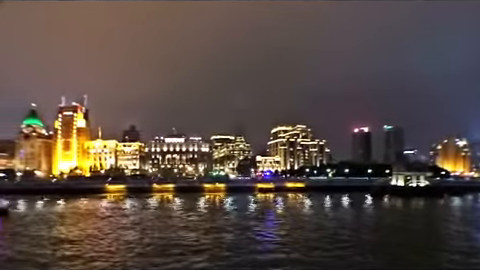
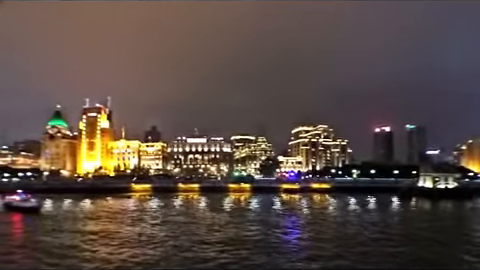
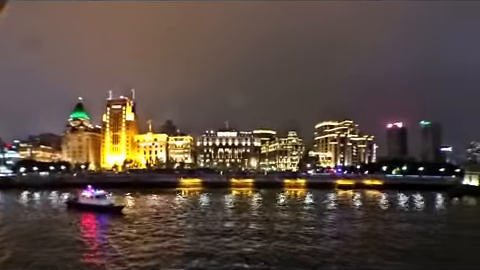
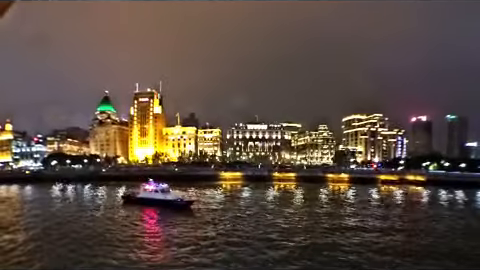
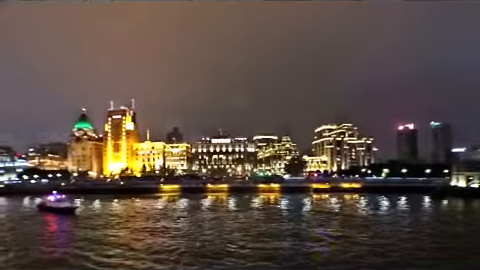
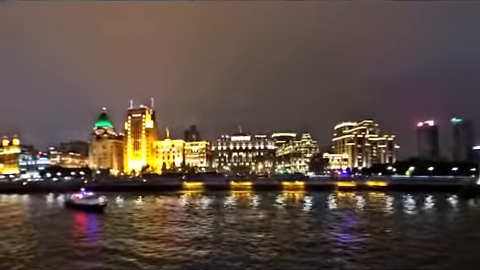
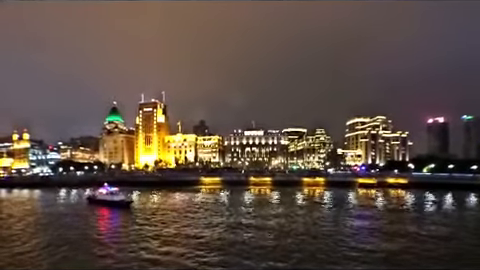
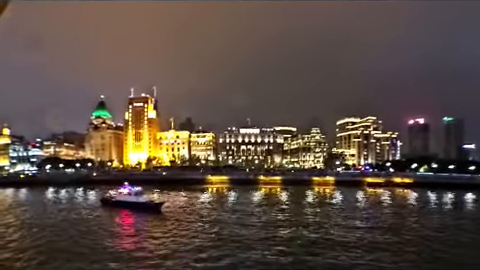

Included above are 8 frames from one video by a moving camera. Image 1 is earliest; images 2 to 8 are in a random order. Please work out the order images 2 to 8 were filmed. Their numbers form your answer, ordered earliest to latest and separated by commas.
2, 5, 6, 7, 3, 8, 4
